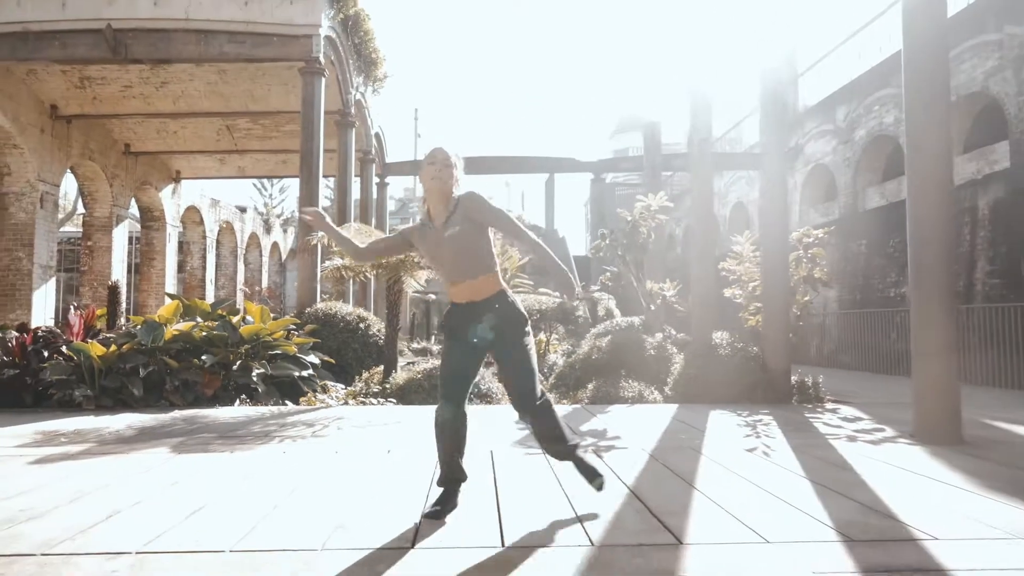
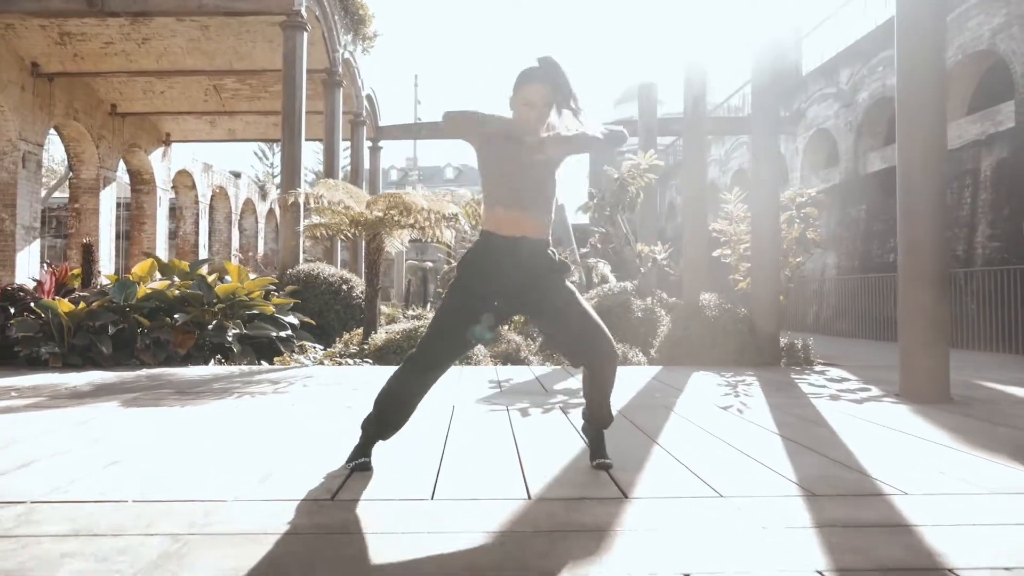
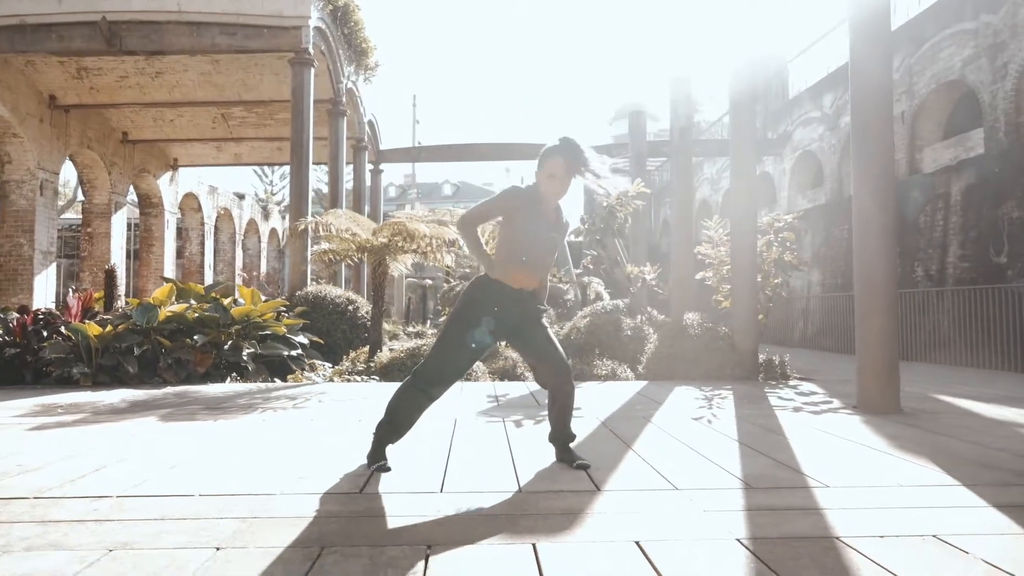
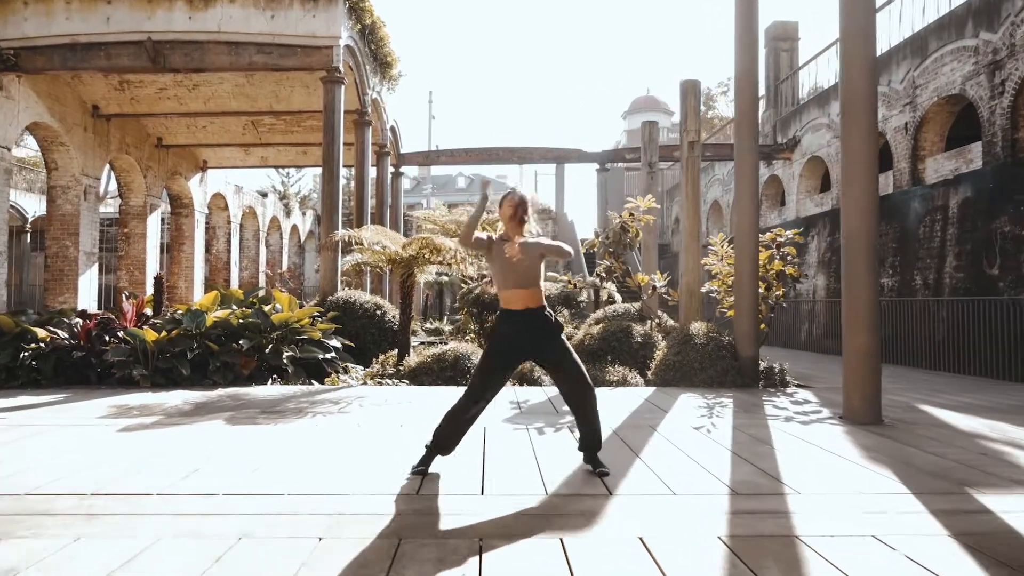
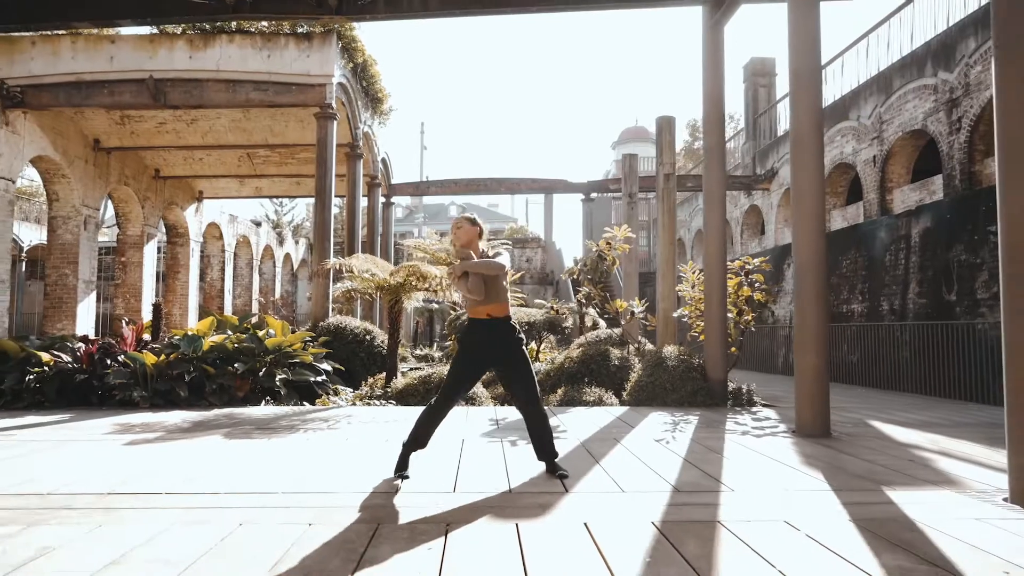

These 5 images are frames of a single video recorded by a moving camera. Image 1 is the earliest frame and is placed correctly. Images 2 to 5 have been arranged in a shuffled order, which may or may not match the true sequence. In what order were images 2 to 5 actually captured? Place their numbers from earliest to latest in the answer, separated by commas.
3, 2, 5, 4
